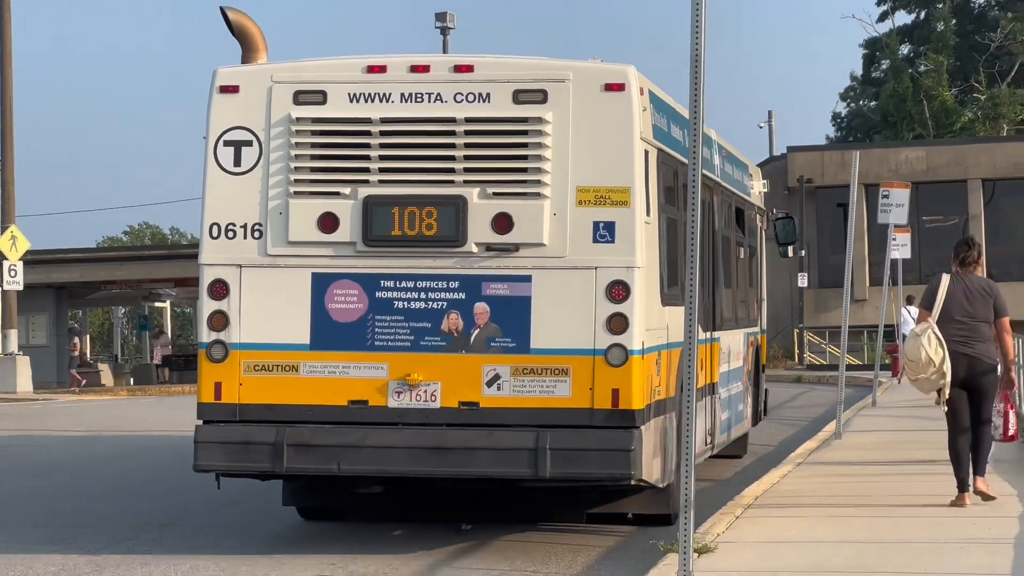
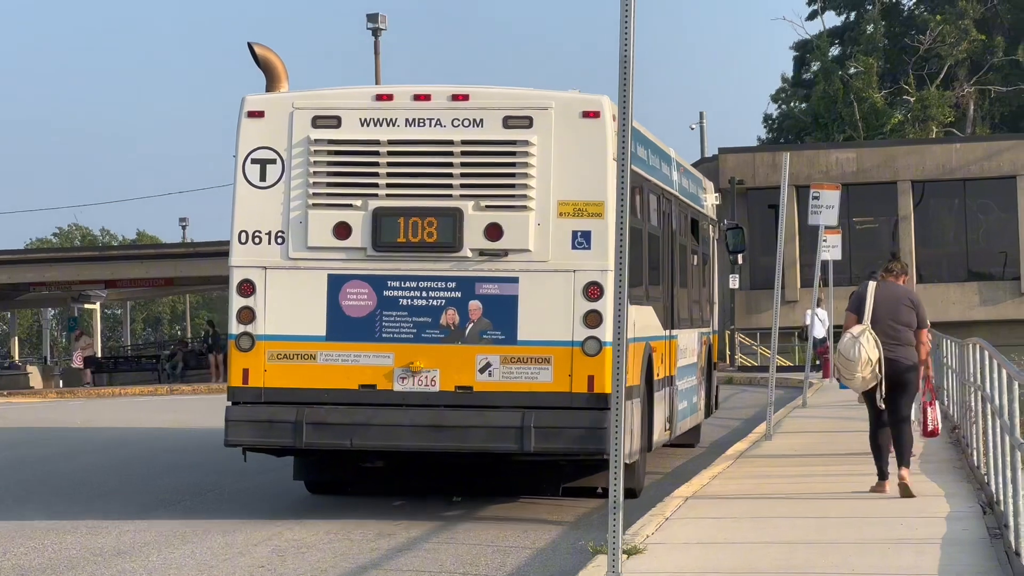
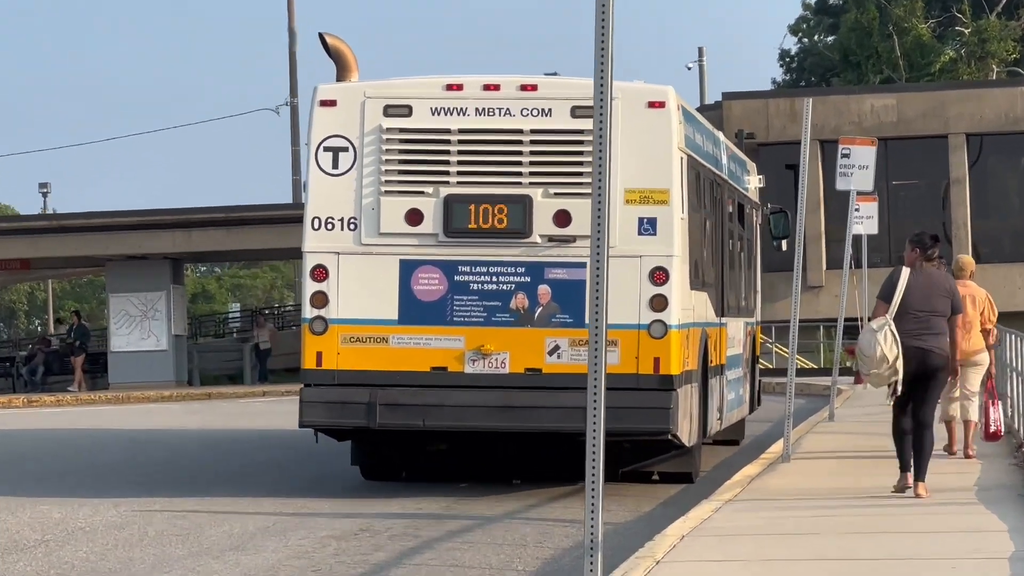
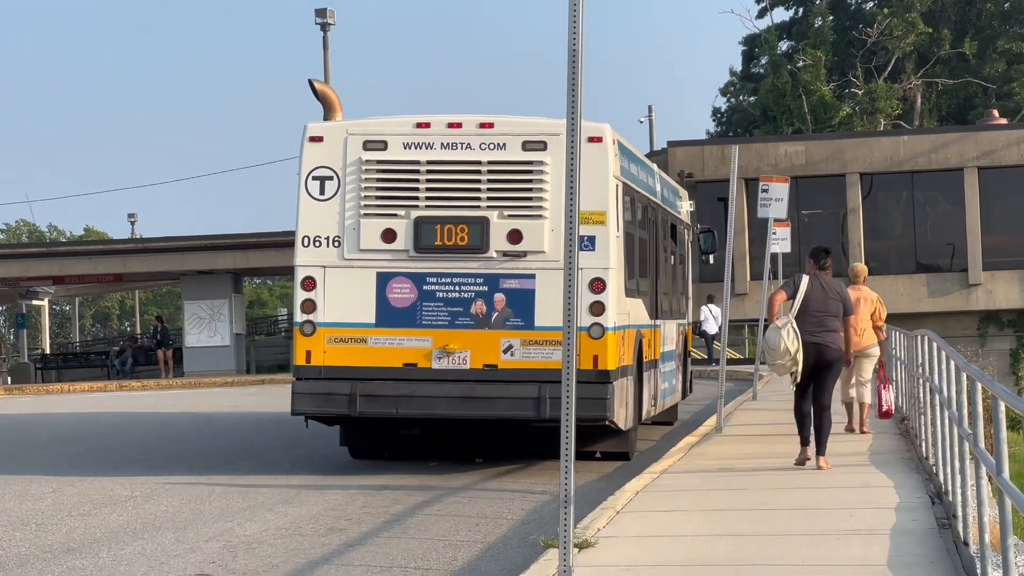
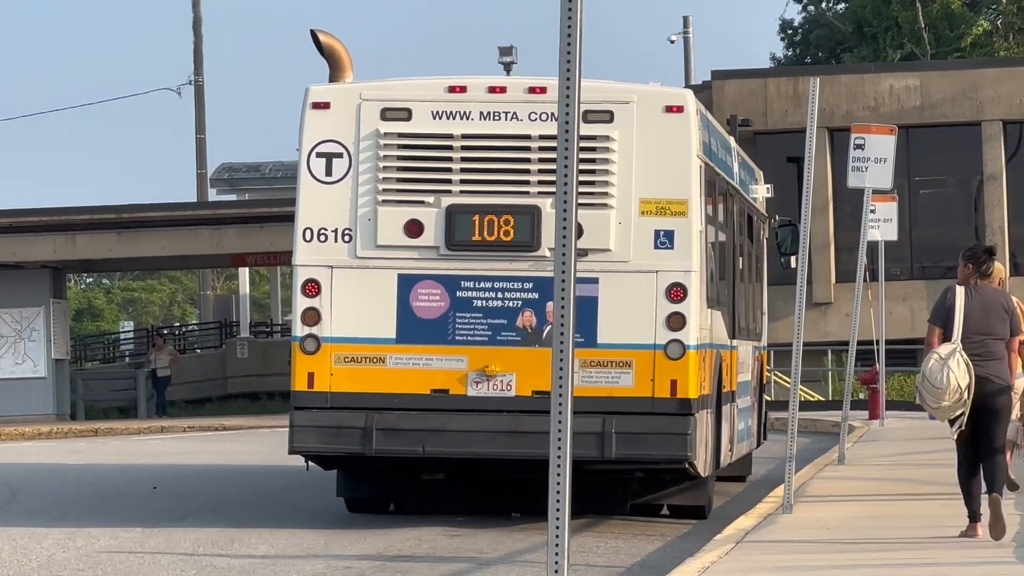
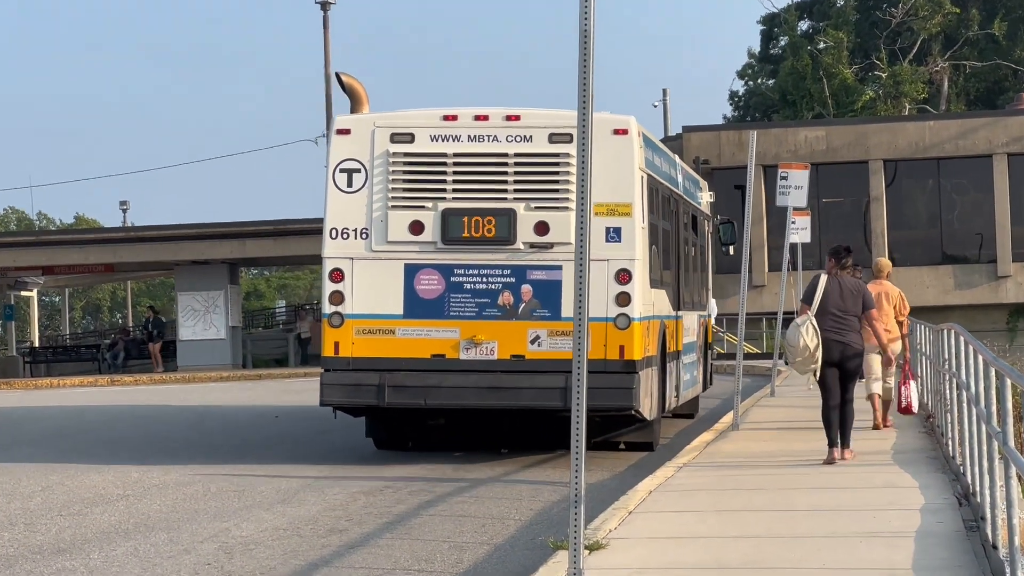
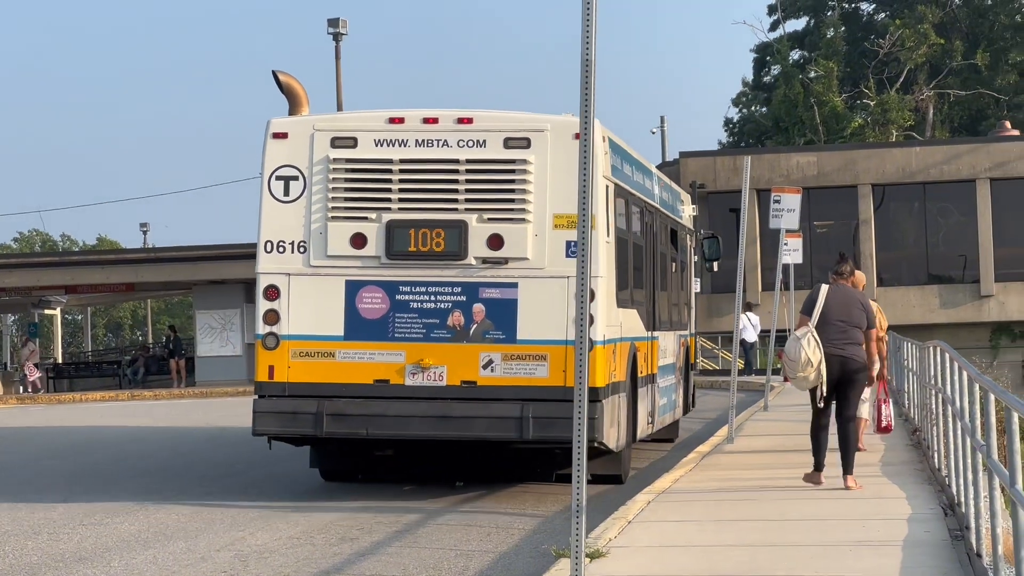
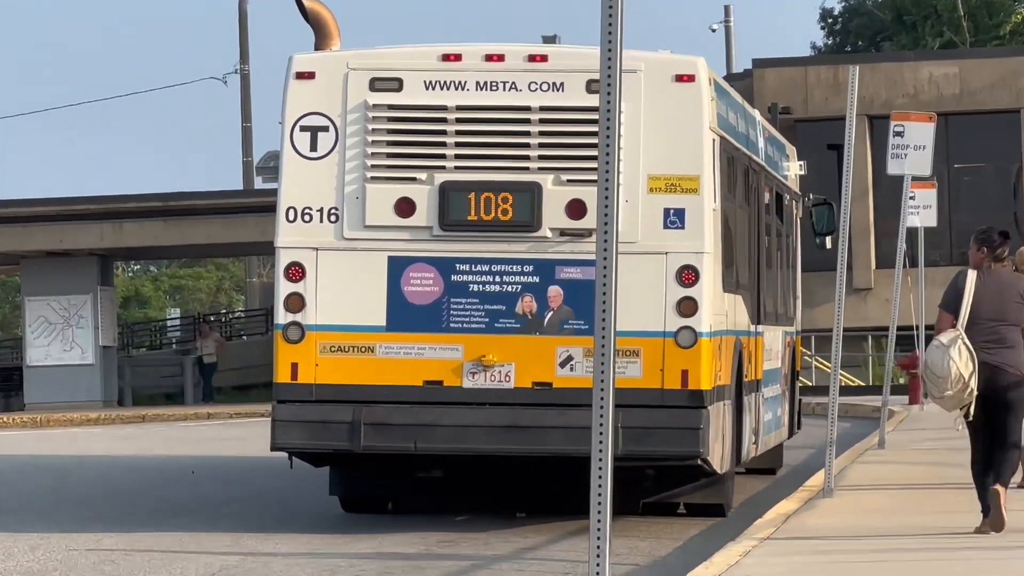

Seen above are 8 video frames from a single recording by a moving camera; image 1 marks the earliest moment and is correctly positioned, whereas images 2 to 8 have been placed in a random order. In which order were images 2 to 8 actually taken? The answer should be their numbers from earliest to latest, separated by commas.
2, 7, 4, 6, 3, 8, 5
